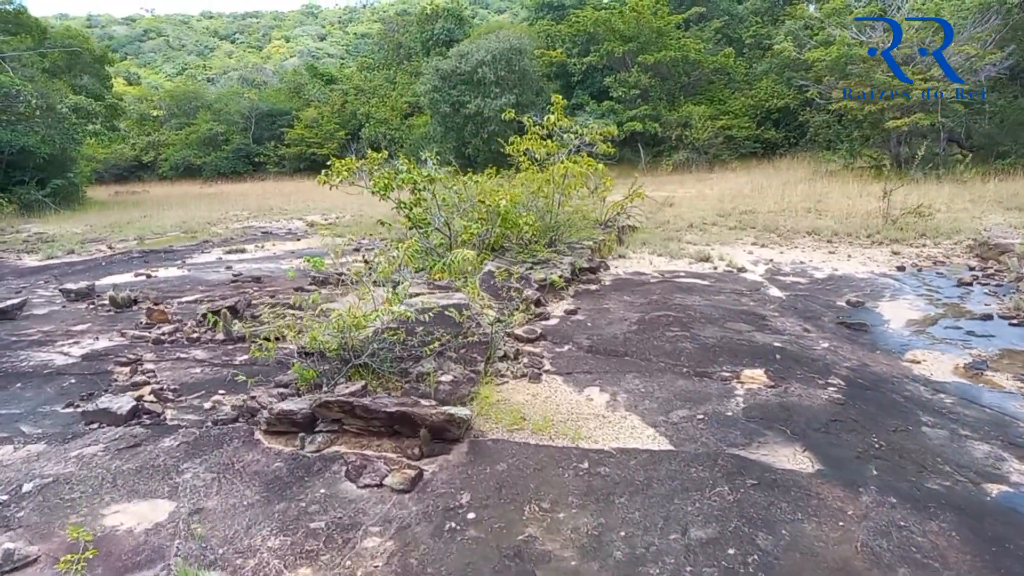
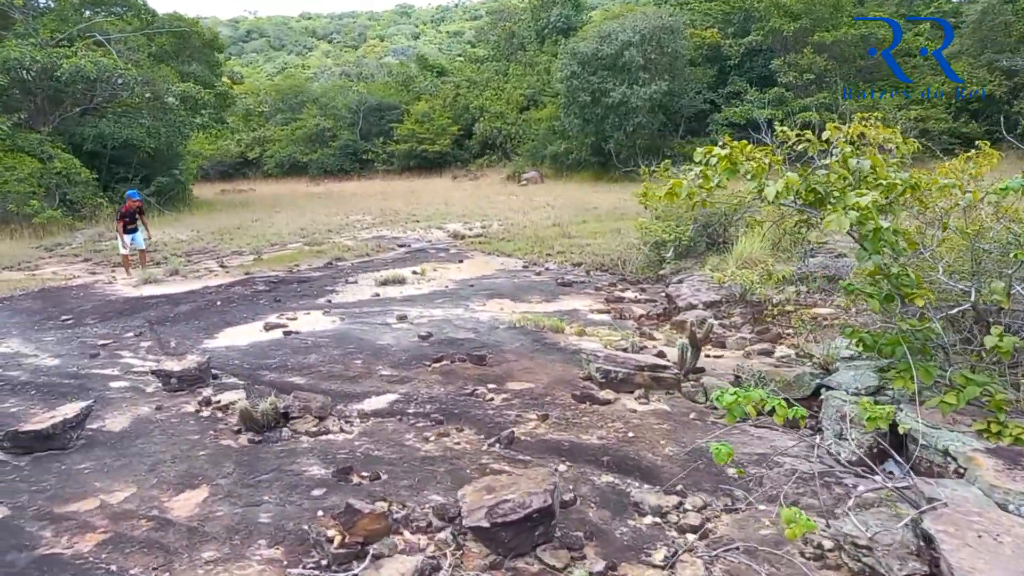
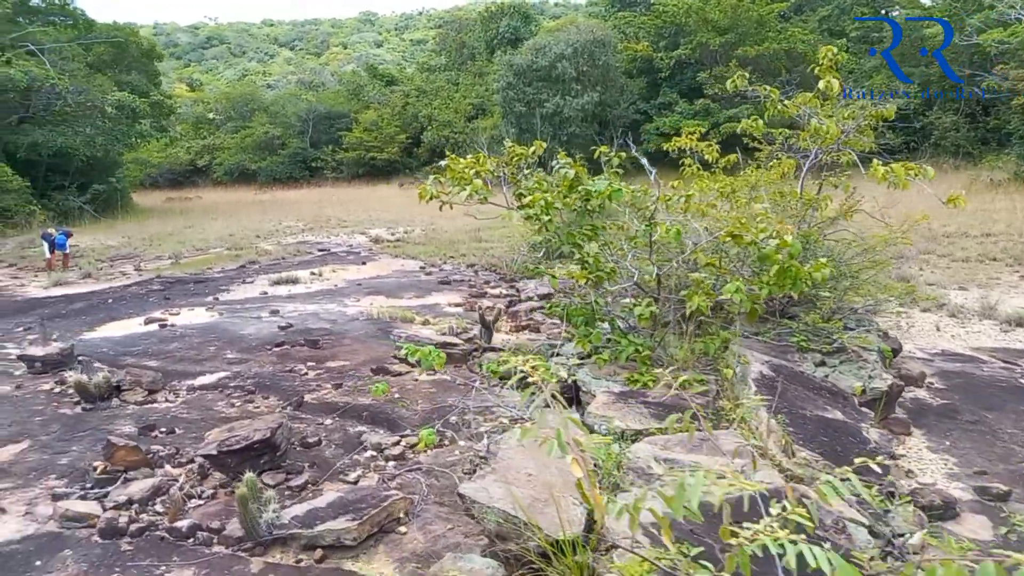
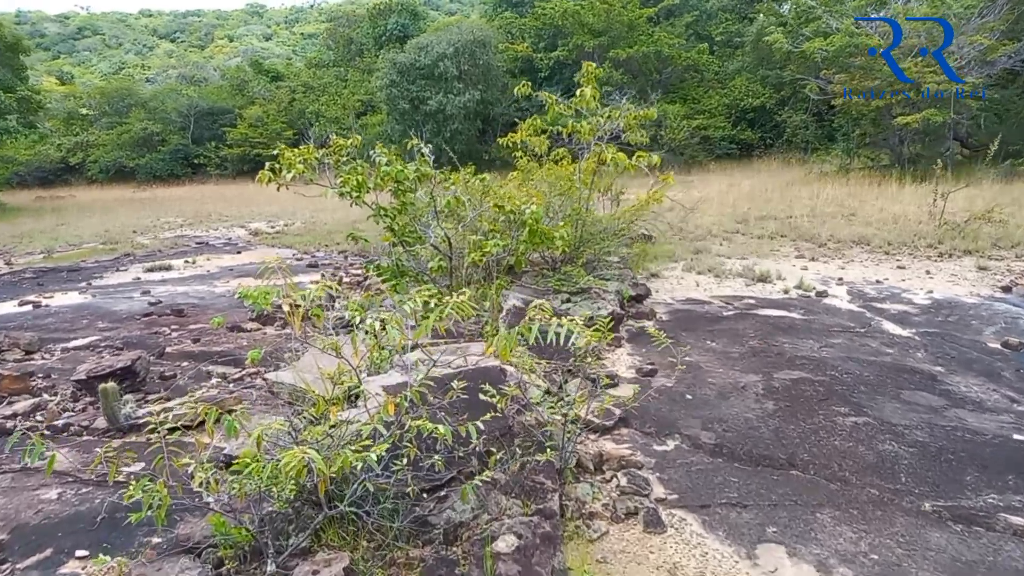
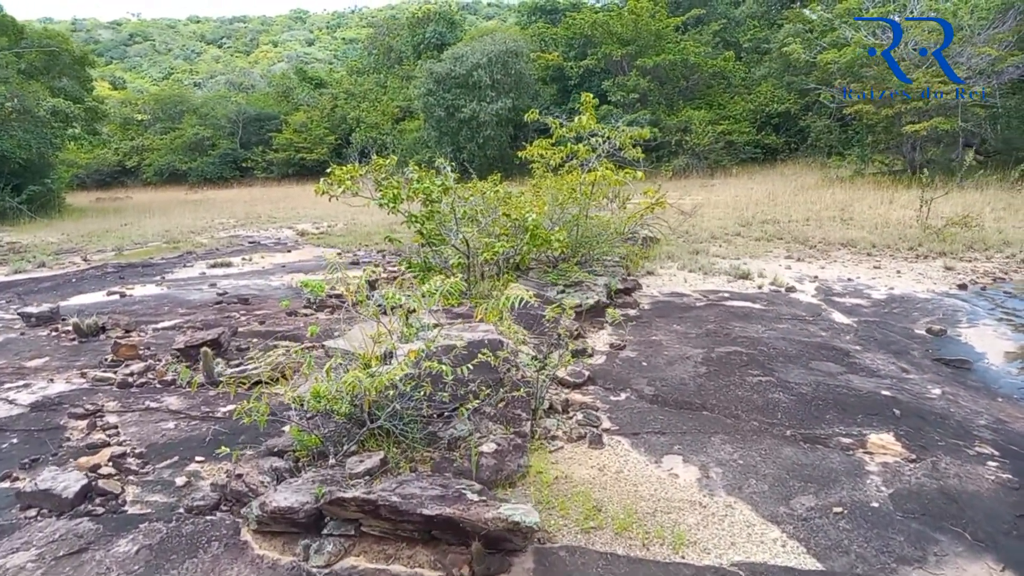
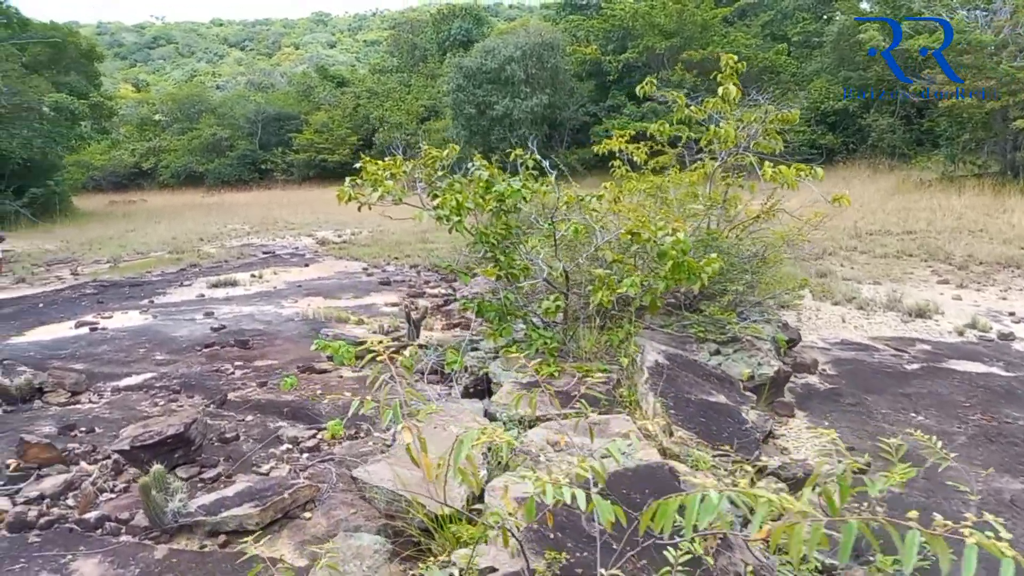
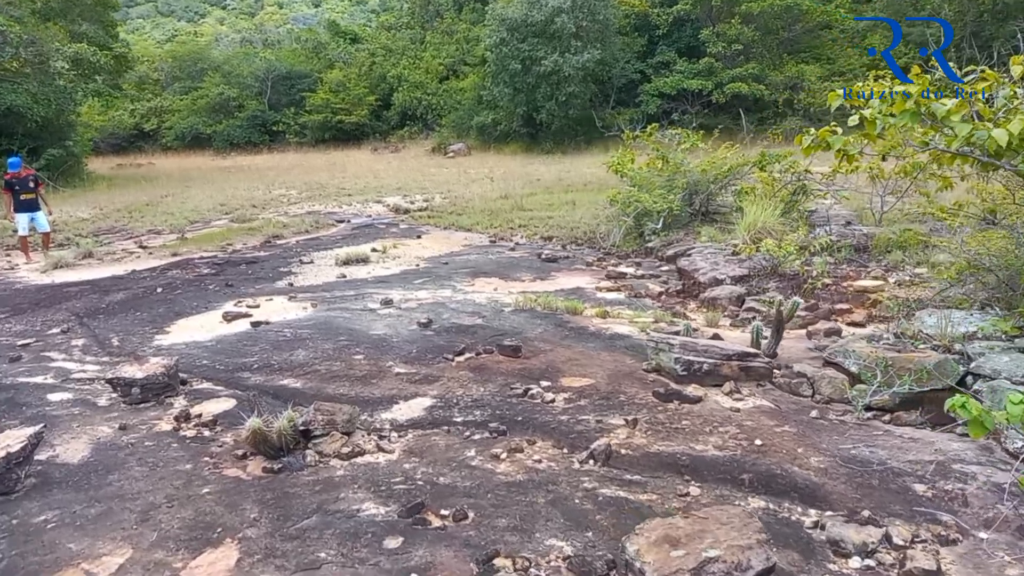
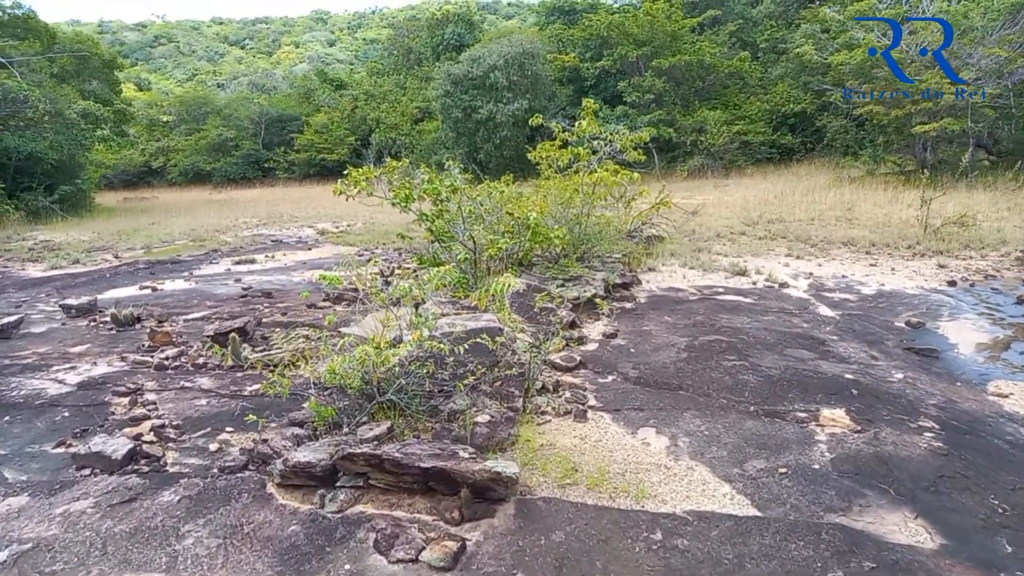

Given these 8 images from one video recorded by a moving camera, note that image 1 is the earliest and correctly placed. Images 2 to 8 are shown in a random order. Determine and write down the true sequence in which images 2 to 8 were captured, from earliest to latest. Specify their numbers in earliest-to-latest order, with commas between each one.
8, 5, 4, 6, 3, 2, 7
